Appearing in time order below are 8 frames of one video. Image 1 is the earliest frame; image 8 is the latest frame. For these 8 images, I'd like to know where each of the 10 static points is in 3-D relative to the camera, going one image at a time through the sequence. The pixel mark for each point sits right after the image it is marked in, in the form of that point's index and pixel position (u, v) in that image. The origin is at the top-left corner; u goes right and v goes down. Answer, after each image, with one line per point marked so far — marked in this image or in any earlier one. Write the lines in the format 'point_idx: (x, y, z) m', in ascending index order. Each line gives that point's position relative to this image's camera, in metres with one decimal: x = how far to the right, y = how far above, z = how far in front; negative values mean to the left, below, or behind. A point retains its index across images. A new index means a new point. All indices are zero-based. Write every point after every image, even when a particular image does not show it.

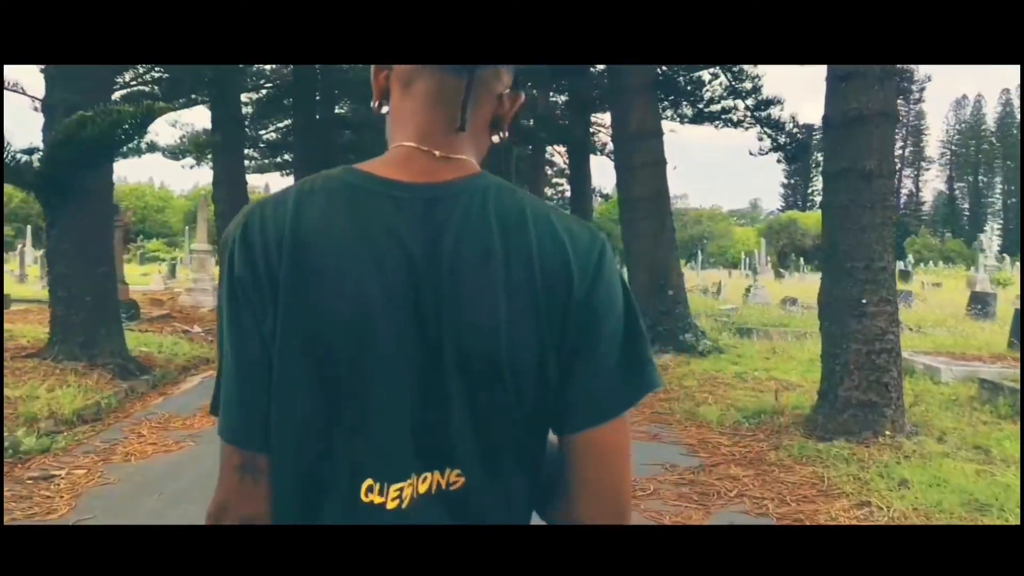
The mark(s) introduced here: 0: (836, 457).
0: (+2.1, -1.1, +6.1) m
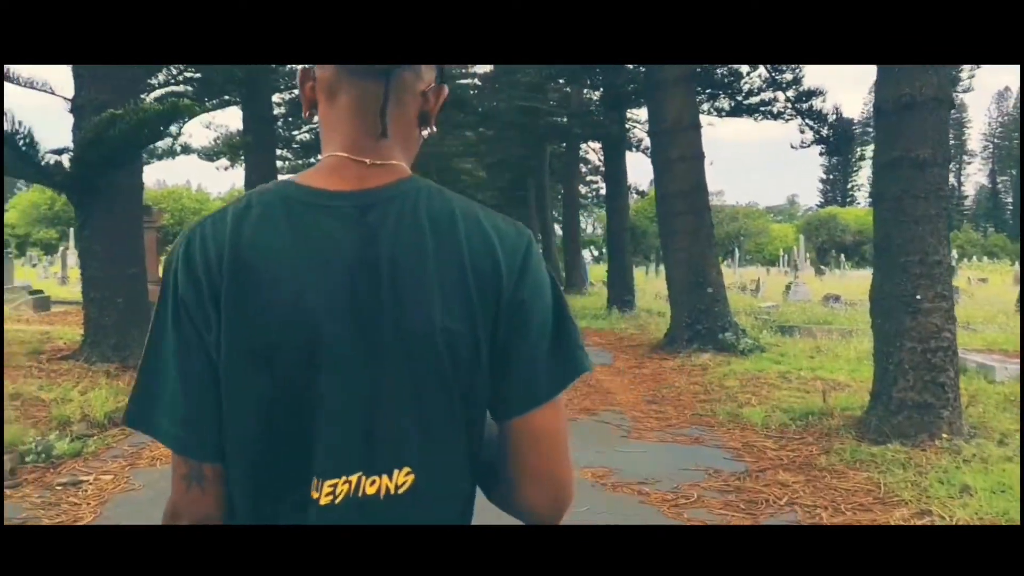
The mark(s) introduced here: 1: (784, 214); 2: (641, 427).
0: (+2.3, -1.1, +5.8) m
1: (+1.7, +0.5, +6.0) m
2: (+0.9, -1.0, +6.3) m
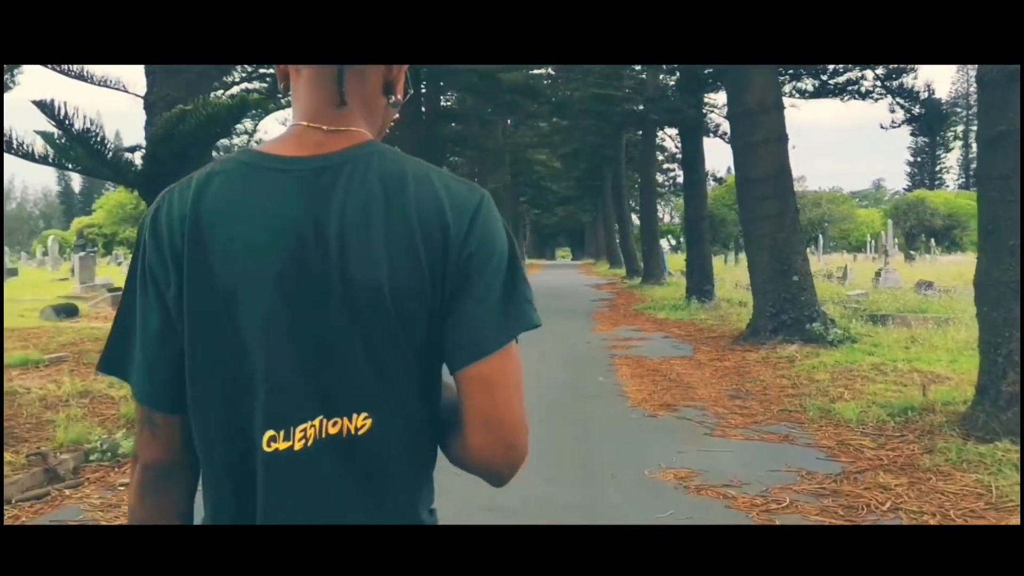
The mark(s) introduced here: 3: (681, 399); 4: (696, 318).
0: (+2.8, -1.0, +5.4) m
1: (+2.2, +0.6, +5.6) m
2: (+1.4, -0.9, +6.0) m
3: (+1.2, -0.8, +6.9) m
4: (+2.6, -0.4, +13.5) m
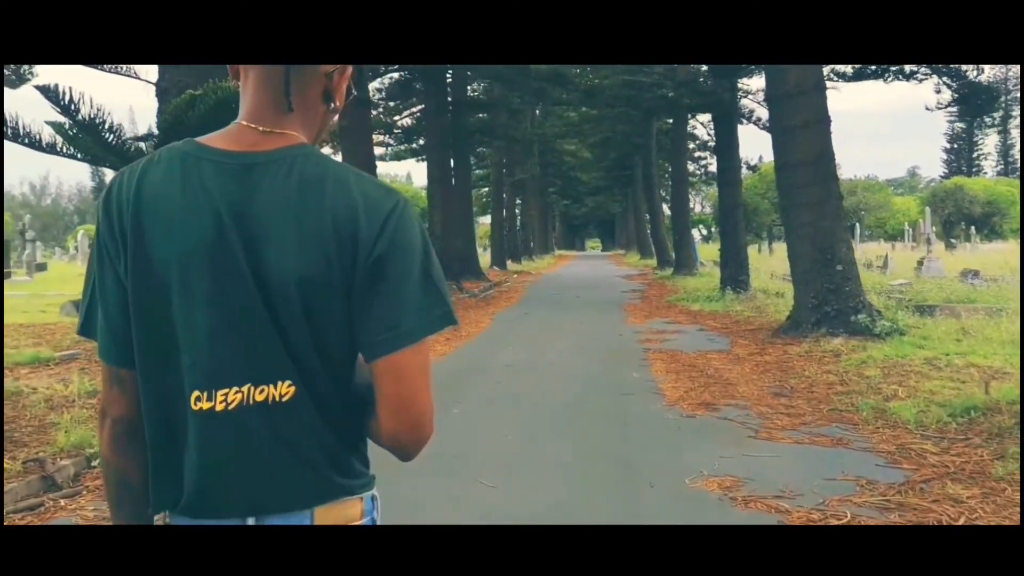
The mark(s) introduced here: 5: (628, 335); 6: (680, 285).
0: (+2.9, -0.9, +4.9) m
1: (+2.3, +0.6, +5.1) m
2: (+1.5, -0.8, +5.6) m
3: (+1.4, -0.8, +6.5) m
4: (+3.0, -0.3, +13.0) m
5: (+1.3, -0.5, +10.7) m
6: (+3.3, +0.1, +18.7) m
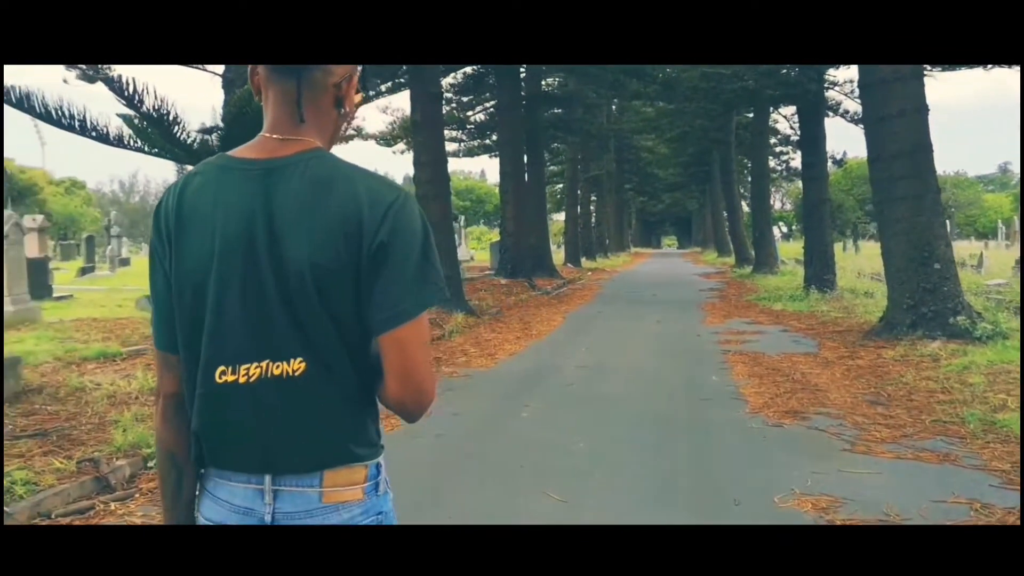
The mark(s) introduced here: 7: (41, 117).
0: (+3.2, -0.9, +4.3) m
1: (+2.7, +0.6, +4.6) m
2: (+1.9, -0.8, +5.1) m
3: (+1.9, -0.7, +6.0) m
4: (+4.0, -0.3, +12.4) m
5: (+2.1, -0.5, +10.3) m
6: (+4.8, +0.1, +18.1) m
7: (-3.5, +1.2, +7.0) m
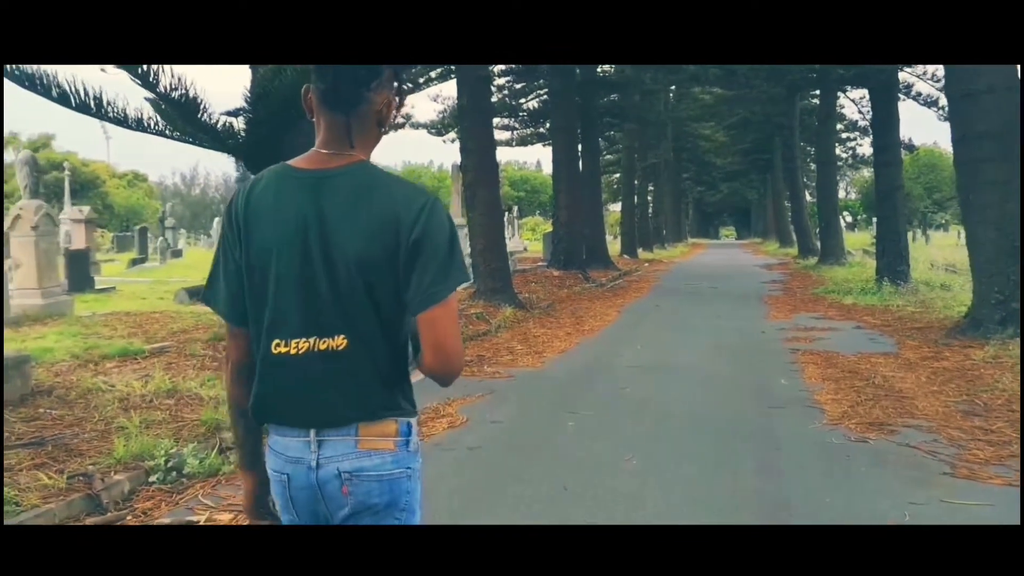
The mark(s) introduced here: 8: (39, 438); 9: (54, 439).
0: (+3.4, -0.9, +3.5) m
1: (+2.9, +0.6, +3.8) m
2: (+2.1, -0.8, +4.4) m
3: (+2.2, -0.7, +5.3) m
4: (+4.7, -0.2, +11.5) m
5: (+2.6, -0.4, +9.5) m
6: (+5.7, +0.2, +17.2) m
7: (-3.1, +1.3, +6.5) m
8: (-2.3, -0.7, +4.7) m
9: (-2.3, -0.7, +4.7) m
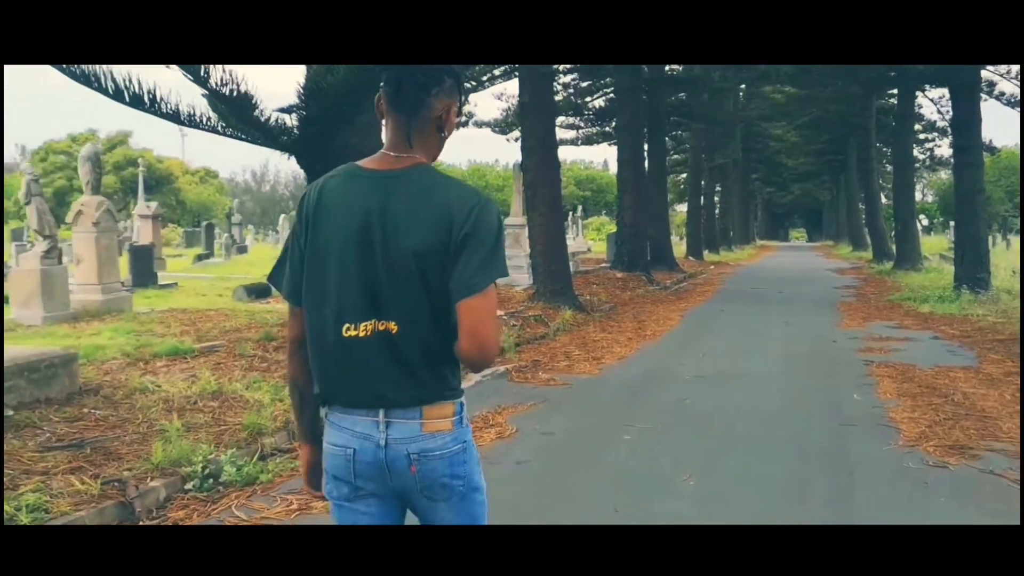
0: (+3.5, -1.0, +3.1) m
1: (+3.0, +0.5, +3.4) m
2: (+2.3, -0.9, +4.0) m
3: (+2.4, -0.8, +4.9) m
4: (+5.3, -0.3, +10.9) m
5: (+3.2, -0.5, +9.1) m
6: (+6.8, +0.1, +16.5) m
7: (-2.7, +1.3, +6.5) m
8: (-2.1, -0.7, +4.6) m
9: (-2.0, -0.7, +4.6) m
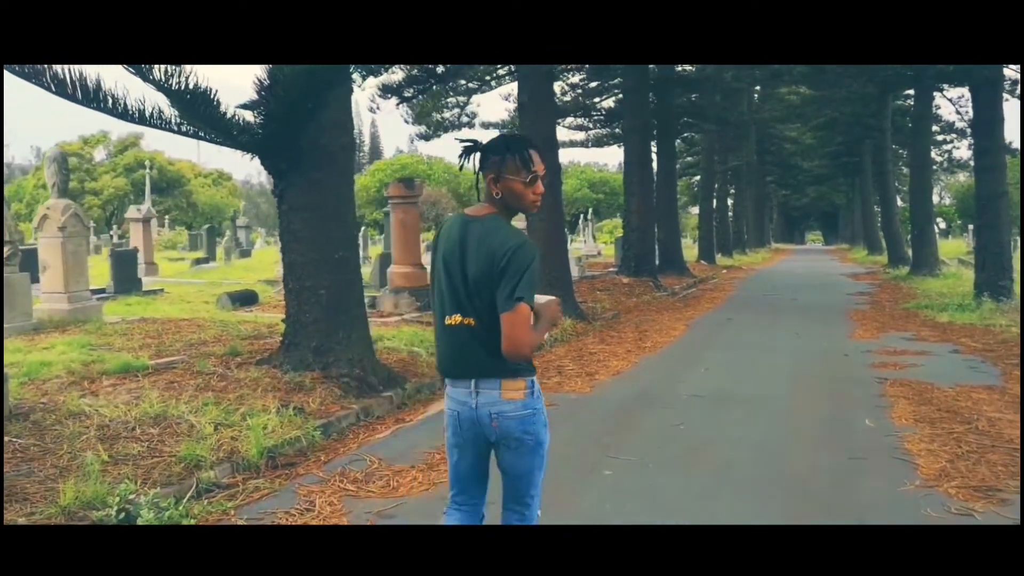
0: (+3.4, -1.1, +2.4) m
1: (+2.9, +0.5, +2.8) m
2: (+2.2, -0.9, +3.4) m
3: (+2.3, -0.9, +4.3) m
4: (+5.3, -0.4, +10.3) m
5: (+3.1, -0.6, +8.5) m
6: (+6.8, 0.0, +15.8) m
7: (-2.9, +1.2, +6.0) m
8: (-2.3, -0.8, +4.1) m
9: (-2.2, -0.8, +4.1) m
